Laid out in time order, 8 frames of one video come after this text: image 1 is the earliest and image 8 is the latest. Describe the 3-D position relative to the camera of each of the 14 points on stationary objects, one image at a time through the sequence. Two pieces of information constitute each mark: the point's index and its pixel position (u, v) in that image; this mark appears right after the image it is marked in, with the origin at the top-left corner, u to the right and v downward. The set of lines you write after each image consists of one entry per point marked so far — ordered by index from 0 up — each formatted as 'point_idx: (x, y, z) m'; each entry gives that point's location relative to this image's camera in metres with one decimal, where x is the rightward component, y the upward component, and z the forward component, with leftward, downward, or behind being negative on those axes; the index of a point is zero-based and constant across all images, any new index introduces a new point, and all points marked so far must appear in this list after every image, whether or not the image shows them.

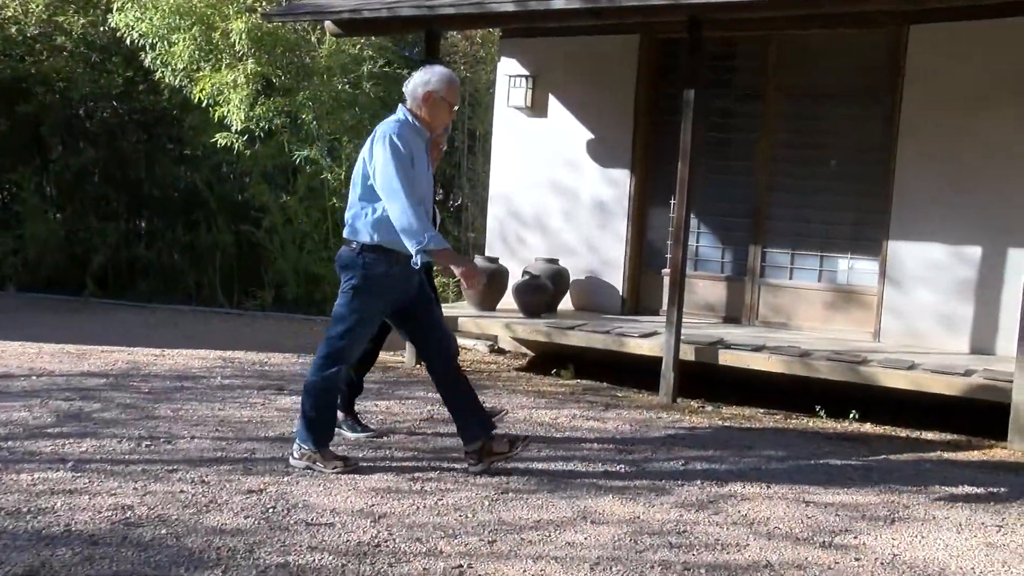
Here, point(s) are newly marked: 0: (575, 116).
0: (+0.5, +1.4, +7.2) m
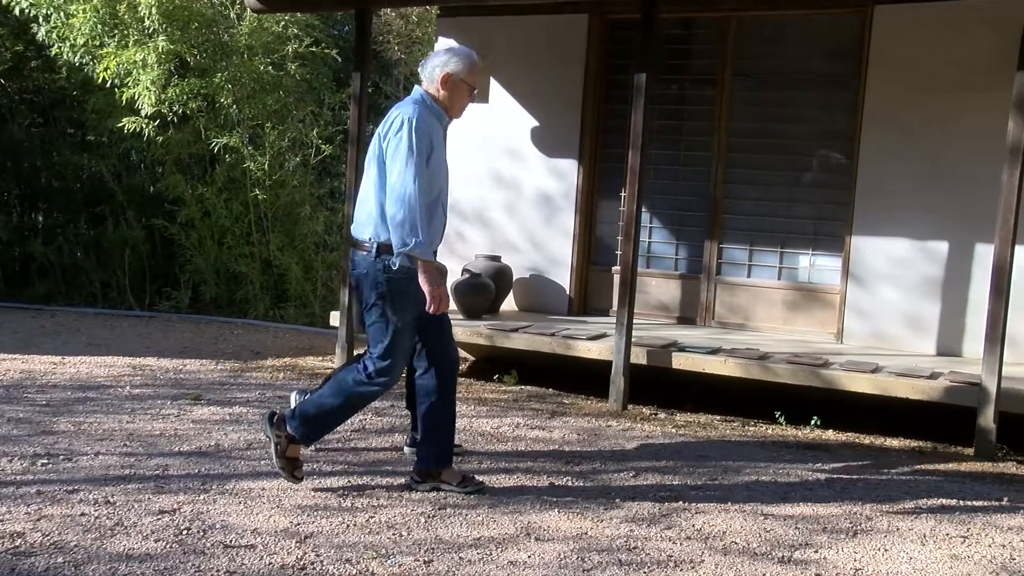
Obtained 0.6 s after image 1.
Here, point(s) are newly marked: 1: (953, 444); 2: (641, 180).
0: (0.0, +1.4, +6.7) m
1: (+3.0, -1.1, +5.9) m
2: (+0.9, +0.7, +5.8) m
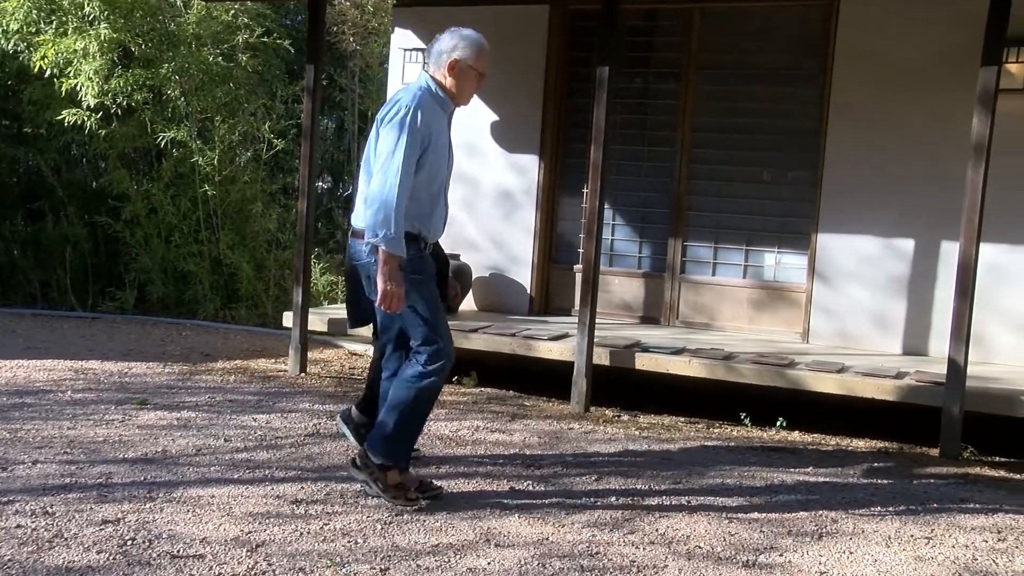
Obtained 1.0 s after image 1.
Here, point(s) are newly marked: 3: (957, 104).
0: (-0.3, +1.5, +6.5) m
1: (+2.8, -1.1, +5.8) m
2: (+0.7, +0.7, +5.7) m
3: (+2.9, +1.2, +5.6) m
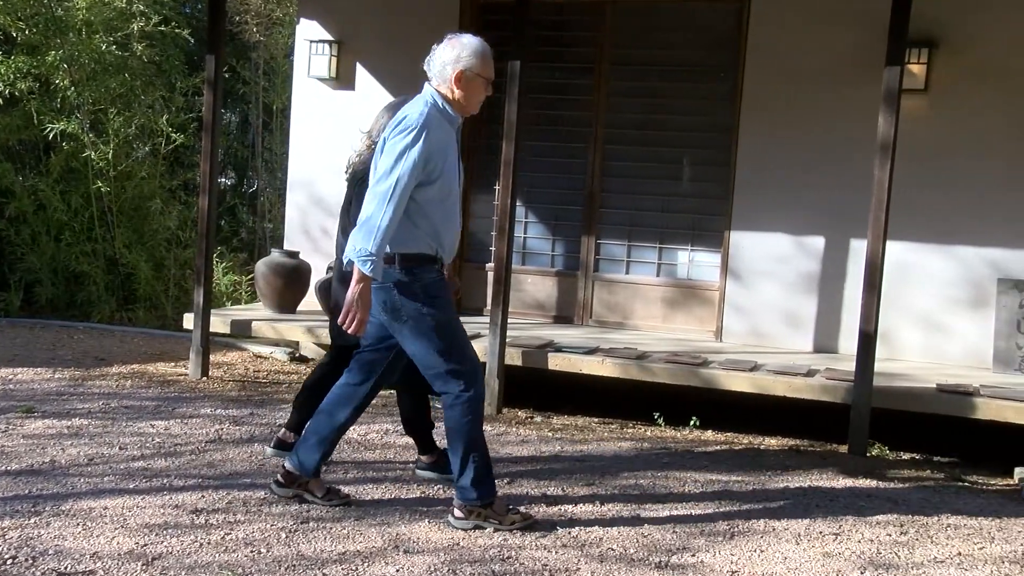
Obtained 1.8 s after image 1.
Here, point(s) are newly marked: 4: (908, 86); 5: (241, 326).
0: (-0.9, +1.5, +6.3) m
1: (+2.2, -1.1, +5.9) m
2: (+0.1, +0.7, +5.5) m
3: (+2.3, +1.2, +5.6) m
4: (+2.6, +1.3, +5.6) m
5: (-1.9, -0.3, +6.0) m
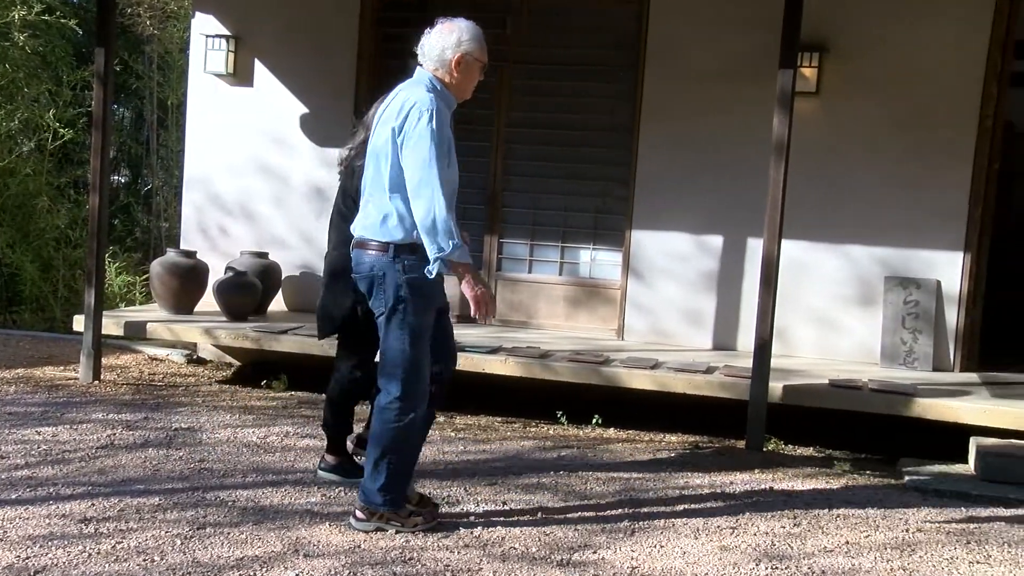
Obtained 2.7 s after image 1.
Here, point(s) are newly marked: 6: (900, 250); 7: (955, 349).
0: (-1.6, +1.5, +6.2) m
1: (+1.5, -1.0, +6.0) m
2: (-0.6, +0.7, +5.5) m
3: (+1.6, +1.2, +5.7) m
4: (+2.0, +1.3, +5.8) m
5: (-2.6, -0.3, +5.8) m
6: (+2.6, +0.3, +5.7) m
7: (+3.0, -0.4, +5.7) m
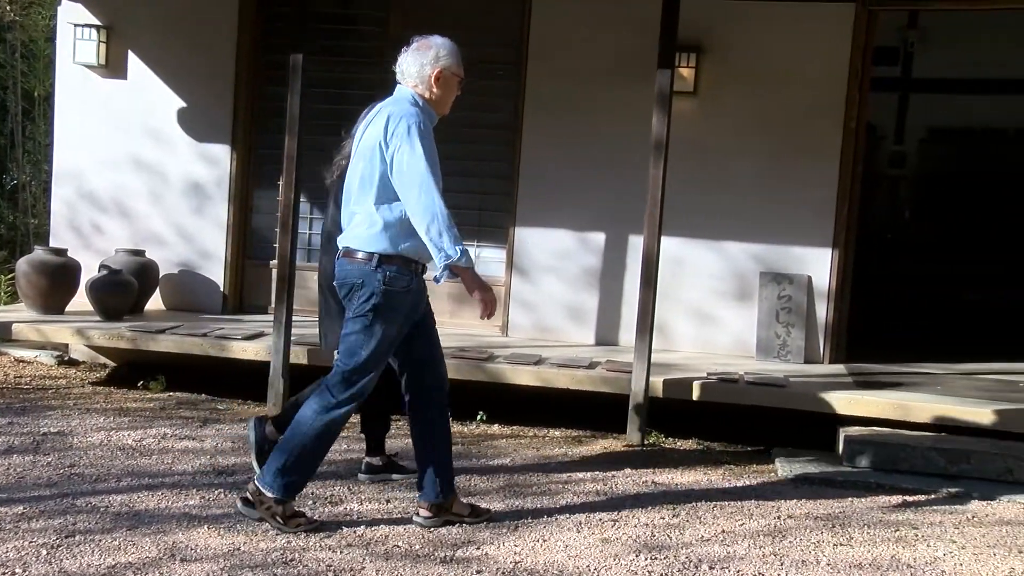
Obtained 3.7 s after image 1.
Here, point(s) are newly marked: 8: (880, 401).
0: (-2.5, +1.5, +6.0) m
1: (+0.7, -1.0, +6.1) m
2: (-1.4, +0.8, +5.4) m
3: (+0.8, +1.3, +5.8) m
4: (+1.2, +1.4, +5.9) m
5: (-3.4, -0.3, +5.6) m
6: (+1.8, +0.3, +5.9) m
7: (+2.2, -0.4, +5.9) m
8: (+2.3, -0.7, +5.3) m
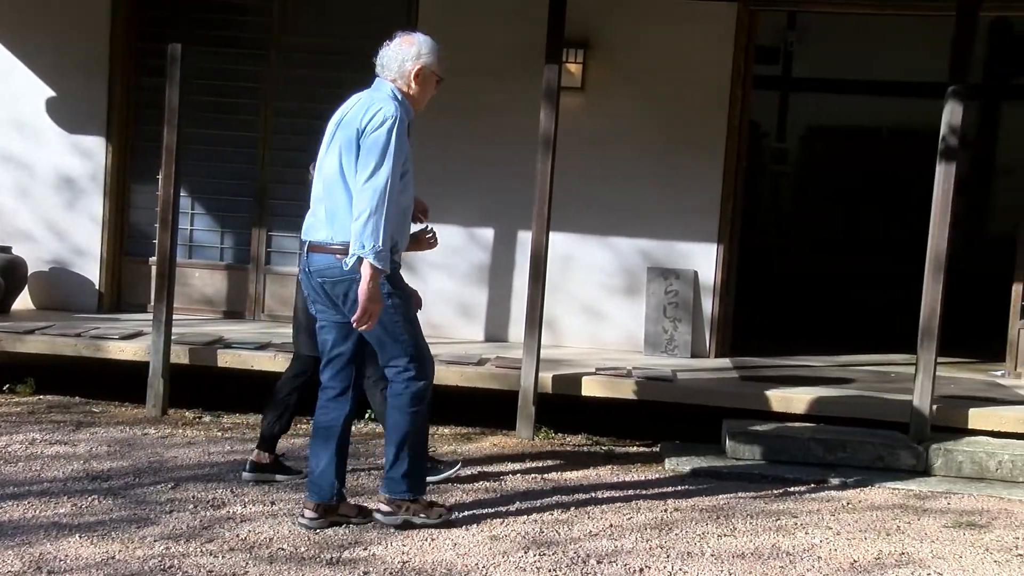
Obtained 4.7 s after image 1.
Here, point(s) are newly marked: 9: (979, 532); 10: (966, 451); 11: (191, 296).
0: (-3.2, +1.5, +5.7) m
1: (-0.1, -1.0, +6.0) m
2: (-2.1, +0.8, +5.2) m
3: (+0.1, +1.3, +5.8) m
4: (+0.4, +1.4, +5.9) m
5: (-4.1, -0.3, +5.3) m
6: (+1.0, +0.3, +6.0) m
7: (+1.4, -0.3, +6.0) m
8: (+1.6, -0.7, +5.4) m
9: (+2.5, -1.3, +4.6) m
10: (+2.8, -1.0, +5.2) m
11: (-2.2, -0.1, +6.2) m
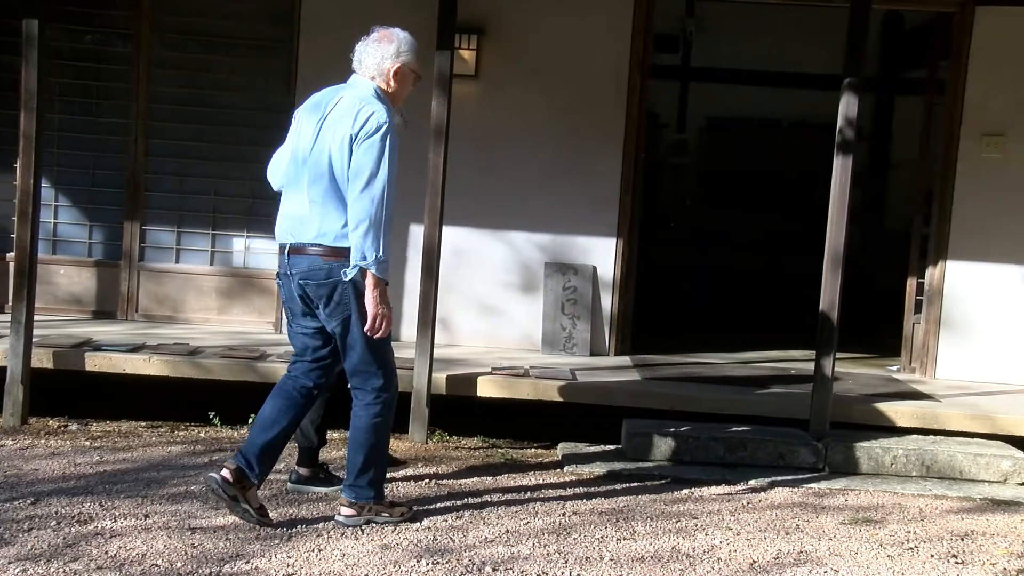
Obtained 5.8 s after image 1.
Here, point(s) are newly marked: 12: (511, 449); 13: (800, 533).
0: (-3.9, +1.5, +5.2) m
1: (-0.8, -1.0, +5.8) m
2: (-2.8, +0.8, +4.8) m
3: (-0.6, +1.3, +5.5) m
4: (-0.3, +1.4, +5.6) m
5: (-4.7, -0.3, +4.7) m
6: (+0.3, +0.3, +5.8) m
7: (+0.7, -0.3, +5.8) m
8: (+0.9, -0.6, +5.2) m
9: (+1.9, -1.3, +4.5) m
10: (+2.1, -1.0, +5.2) m
11: (-3.0, 0.0, +5.7) m
12: (0.0, -1.1, +5.6) m
13: (+1.5, -1.3, +4.4) m
